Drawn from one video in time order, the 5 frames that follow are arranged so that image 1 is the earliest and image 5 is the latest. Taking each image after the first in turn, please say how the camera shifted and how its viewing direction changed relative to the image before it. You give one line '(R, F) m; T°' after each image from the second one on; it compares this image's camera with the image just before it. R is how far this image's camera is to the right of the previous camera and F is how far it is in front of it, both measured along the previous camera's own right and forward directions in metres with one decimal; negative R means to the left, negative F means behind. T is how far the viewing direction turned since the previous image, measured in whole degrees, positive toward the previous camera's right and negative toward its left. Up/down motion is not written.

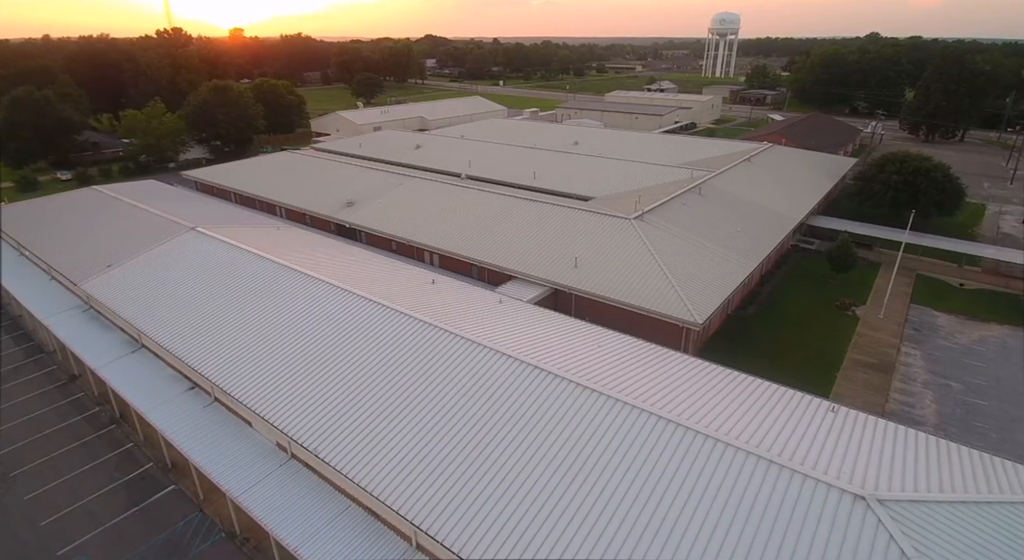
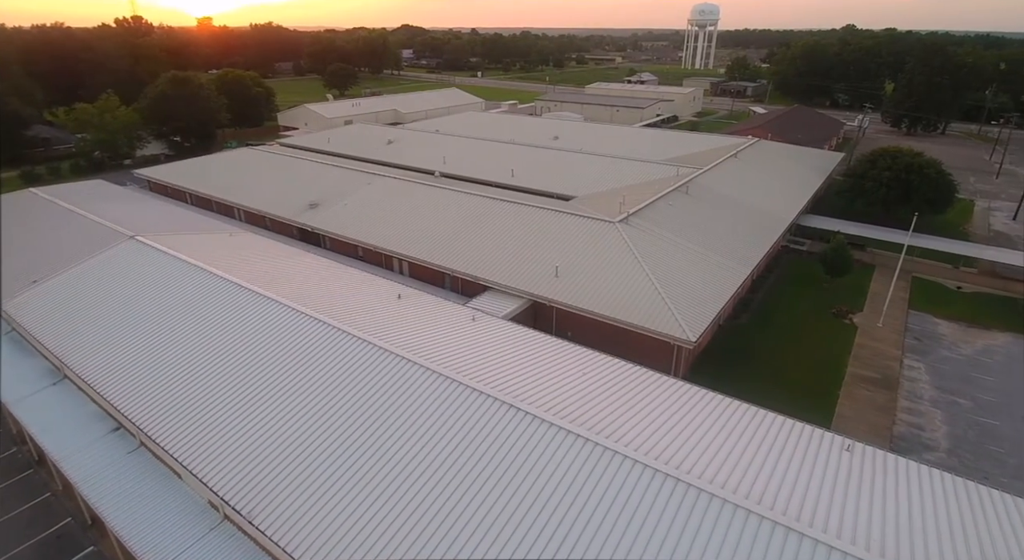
(+0.2, +1.6) m; +2°
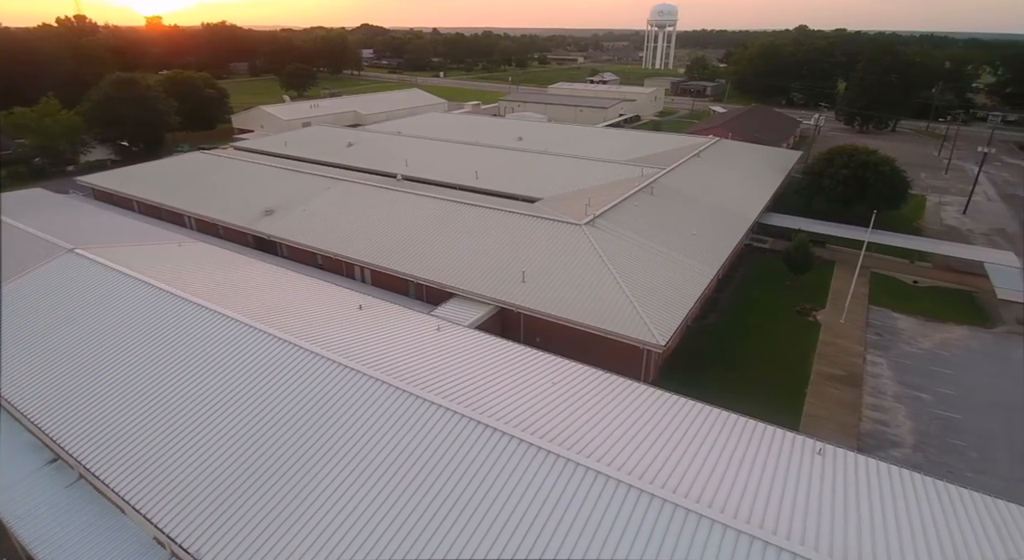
(+0.1, +0.4) m; +3°
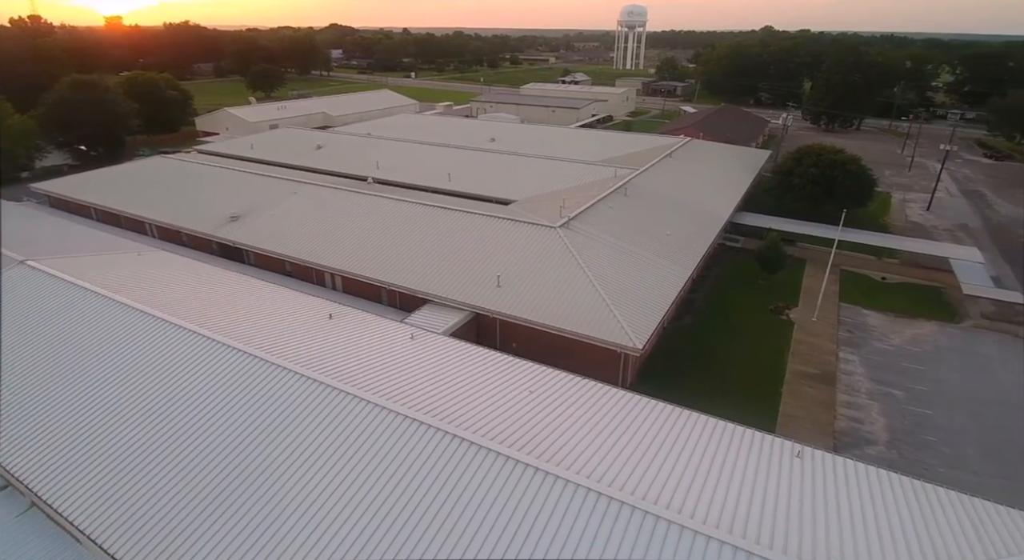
(0.0, +0.3) m; +3°
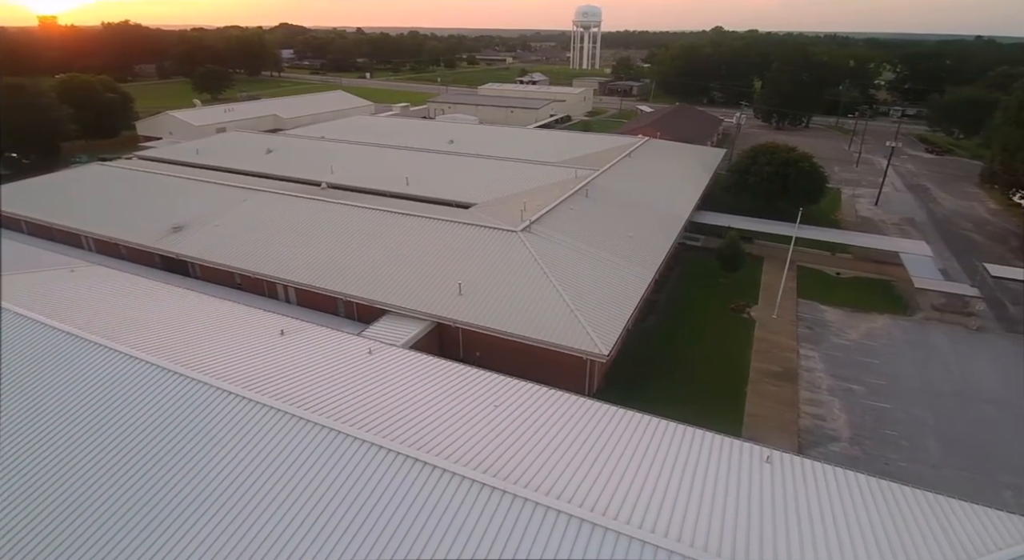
(+0.1, +0.4) m; +4°
